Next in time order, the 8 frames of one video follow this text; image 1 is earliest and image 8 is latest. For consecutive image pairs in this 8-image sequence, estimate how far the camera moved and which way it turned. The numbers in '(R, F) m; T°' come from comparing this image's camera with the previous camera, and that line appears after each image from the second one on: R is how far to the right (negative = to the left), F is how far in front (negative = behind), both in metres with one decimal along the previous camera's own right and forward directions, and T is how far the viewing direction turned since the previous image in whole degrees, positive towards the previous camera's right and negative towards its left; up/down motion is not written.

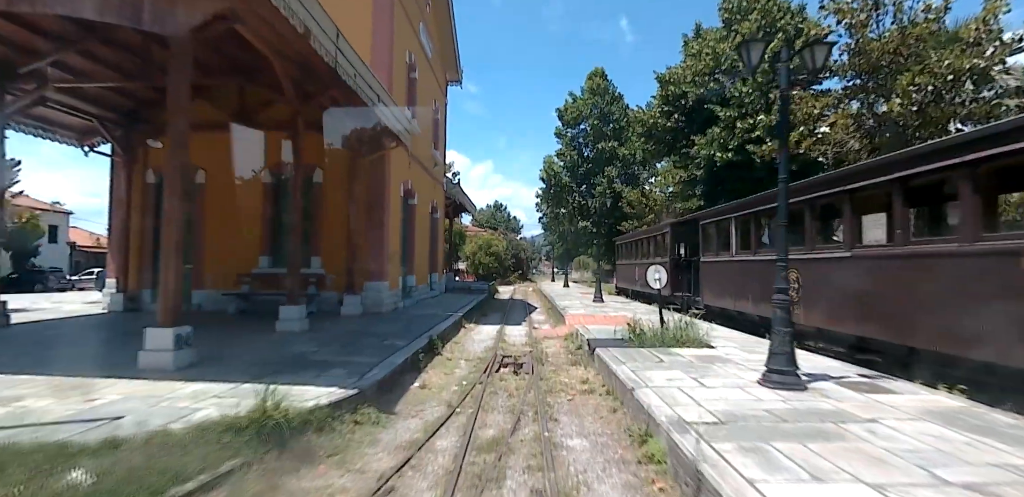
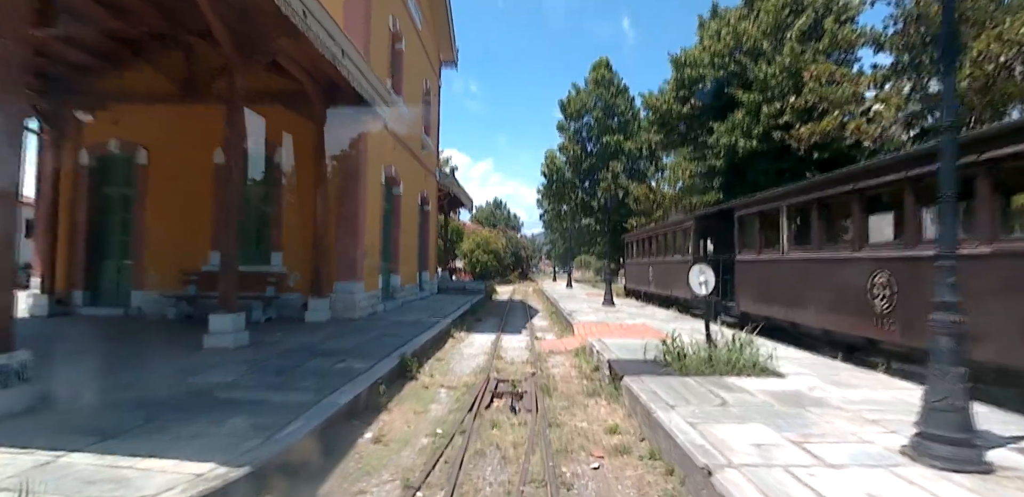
(0.0, +2.0) m; 0°
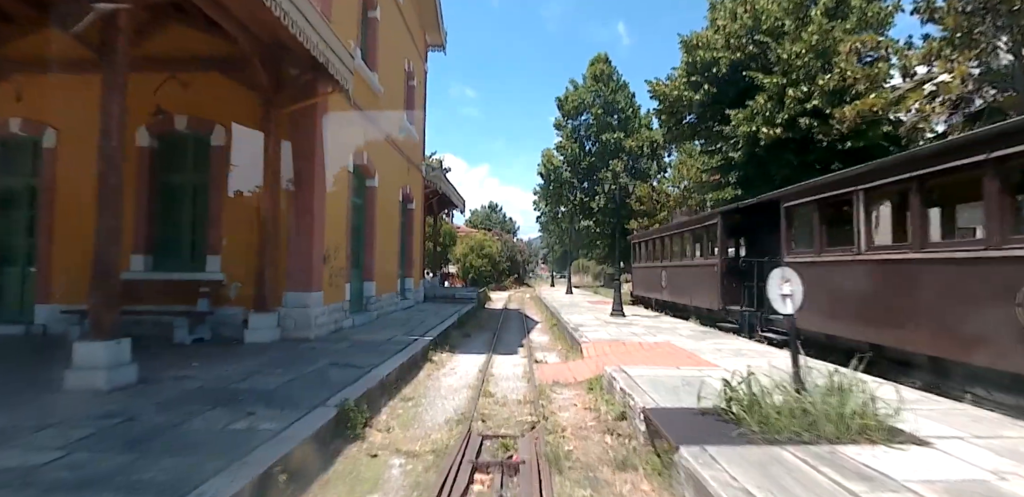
(+0.1, +2.0) m; 0°
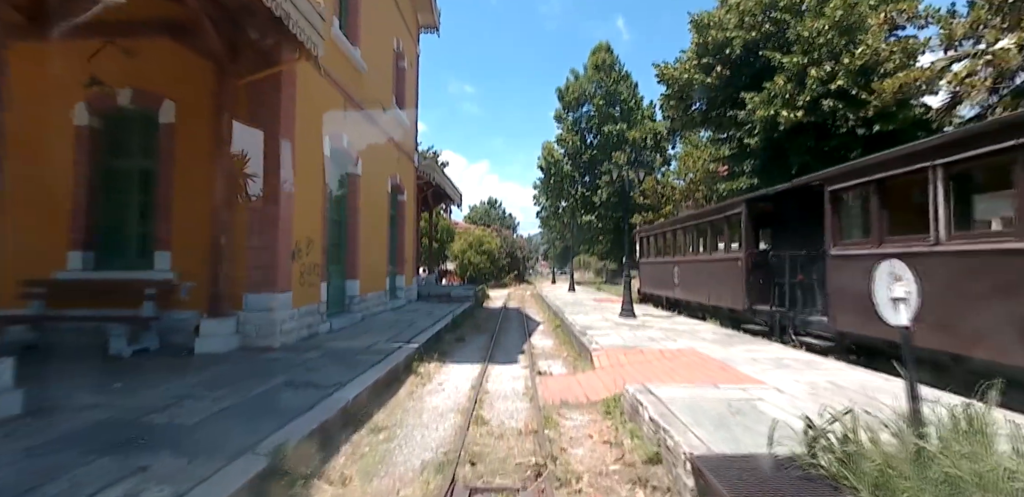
(0.0, +1.2) m; 0°
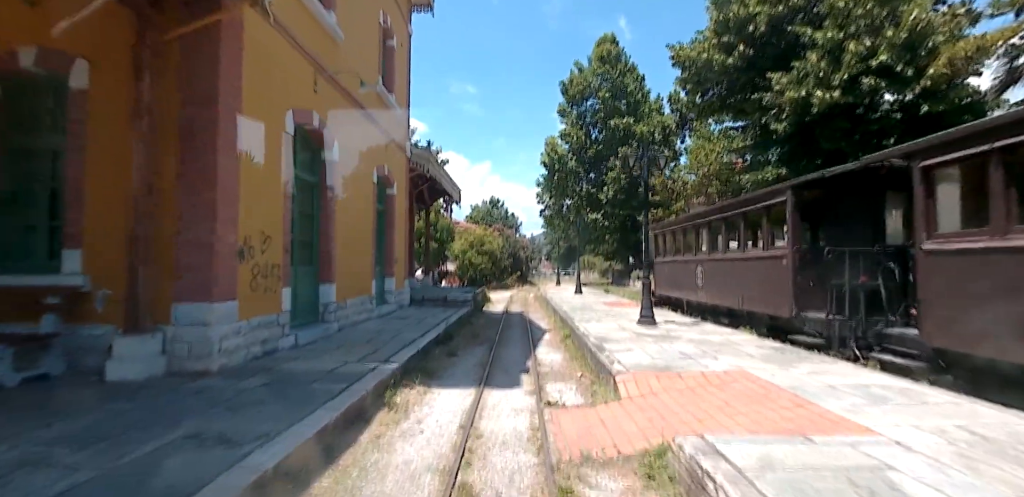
(0.0, +1.5) m; 0°
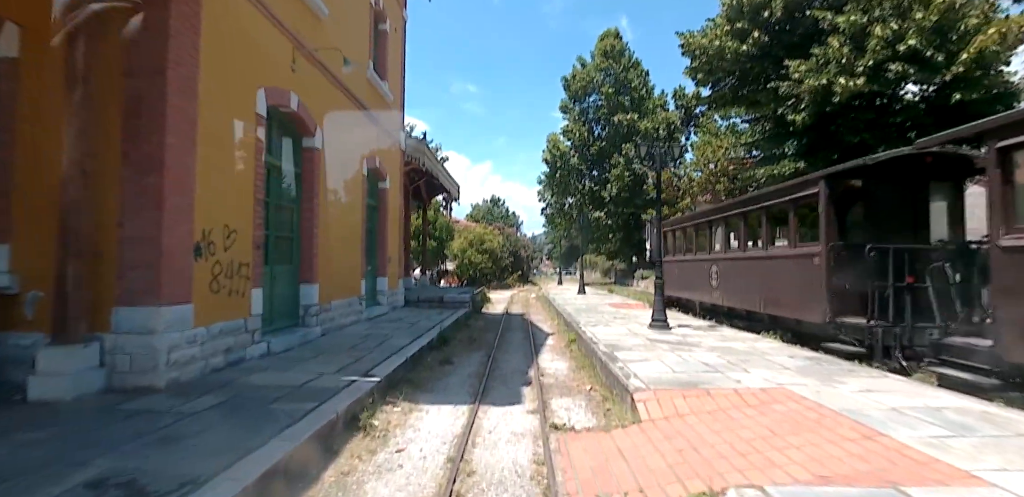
(0.0, +0.8) m; 0°
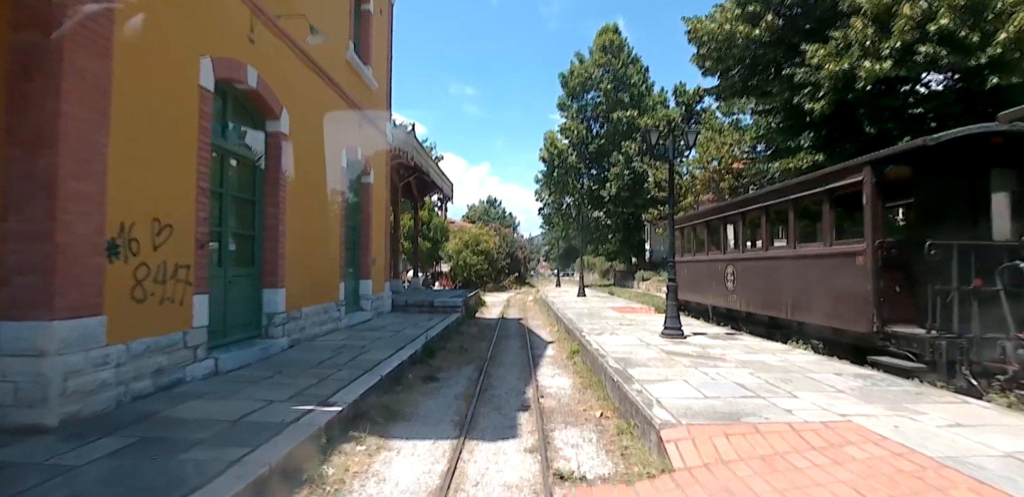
(0.0, +1.0) m; 0°
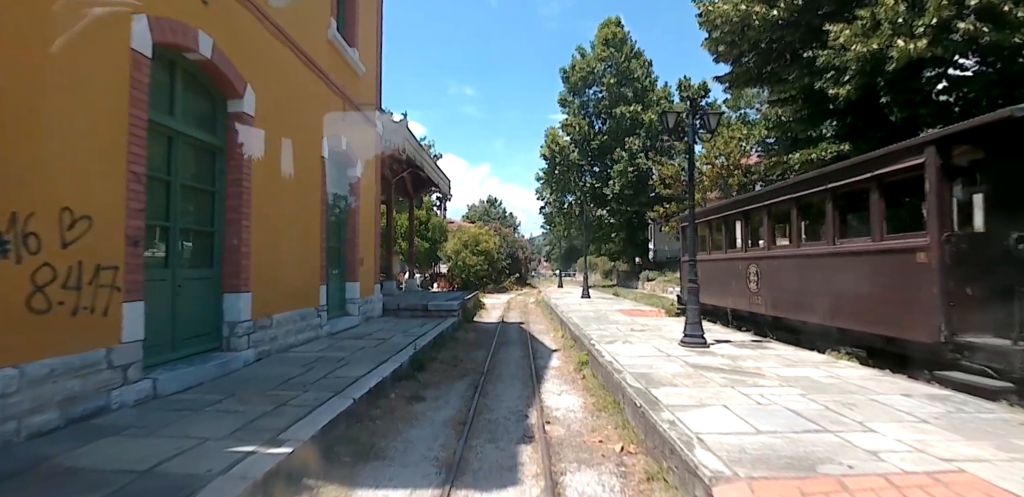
(0.0, +0.9) m; 0°
